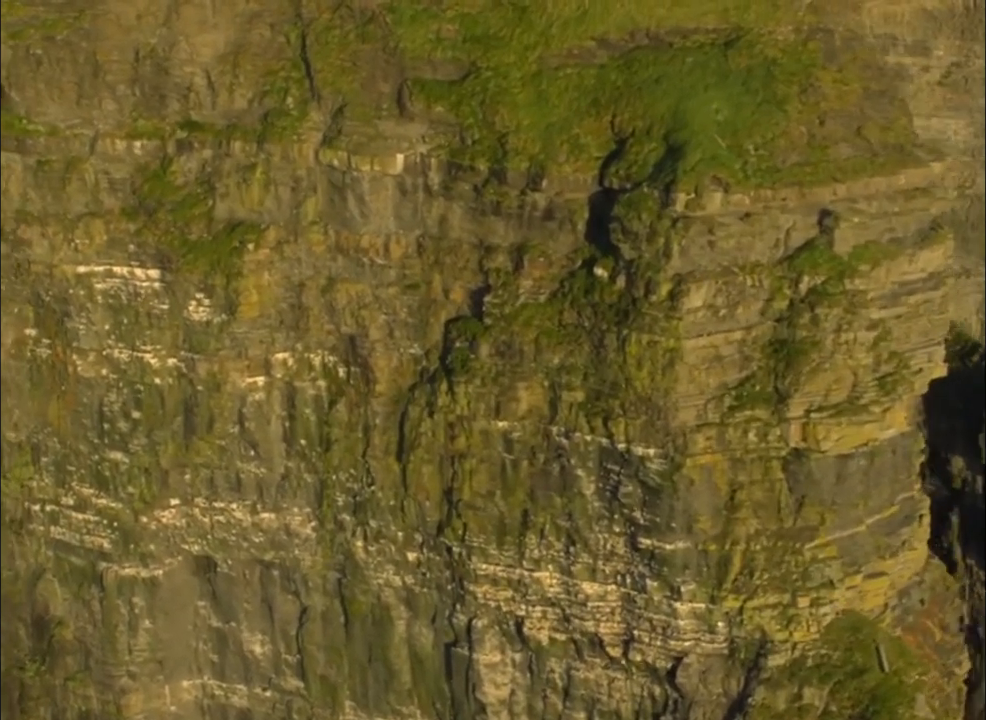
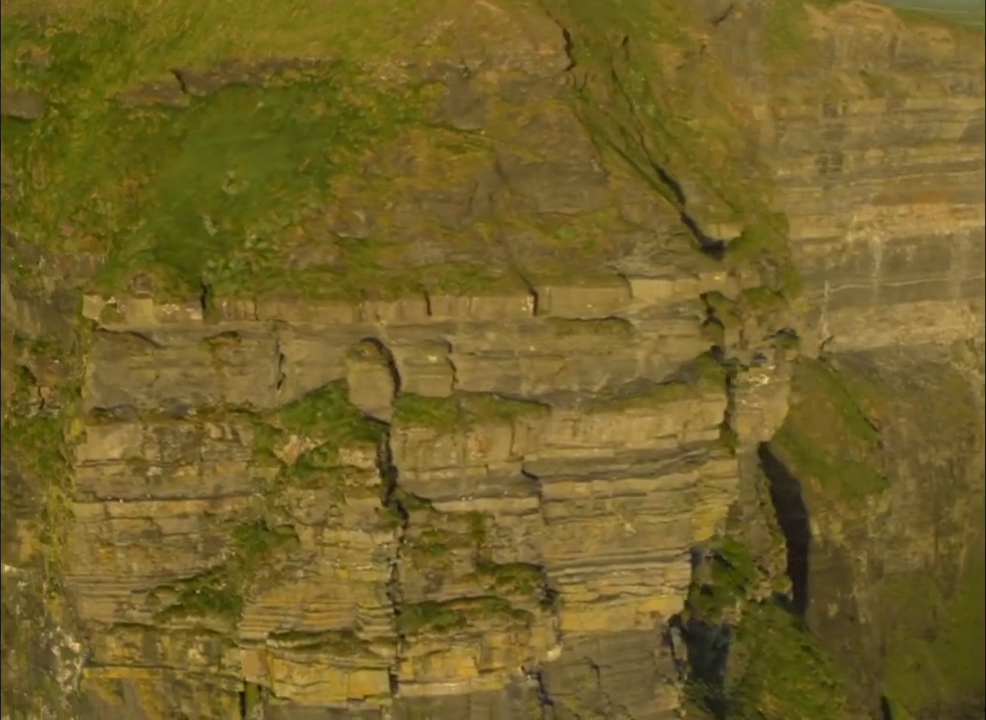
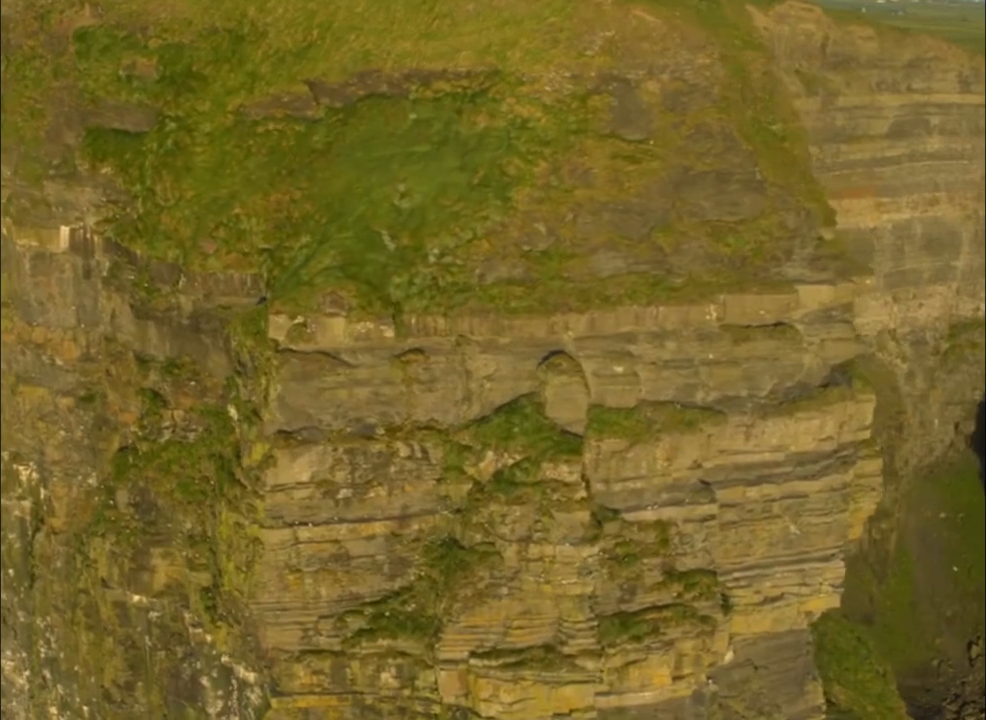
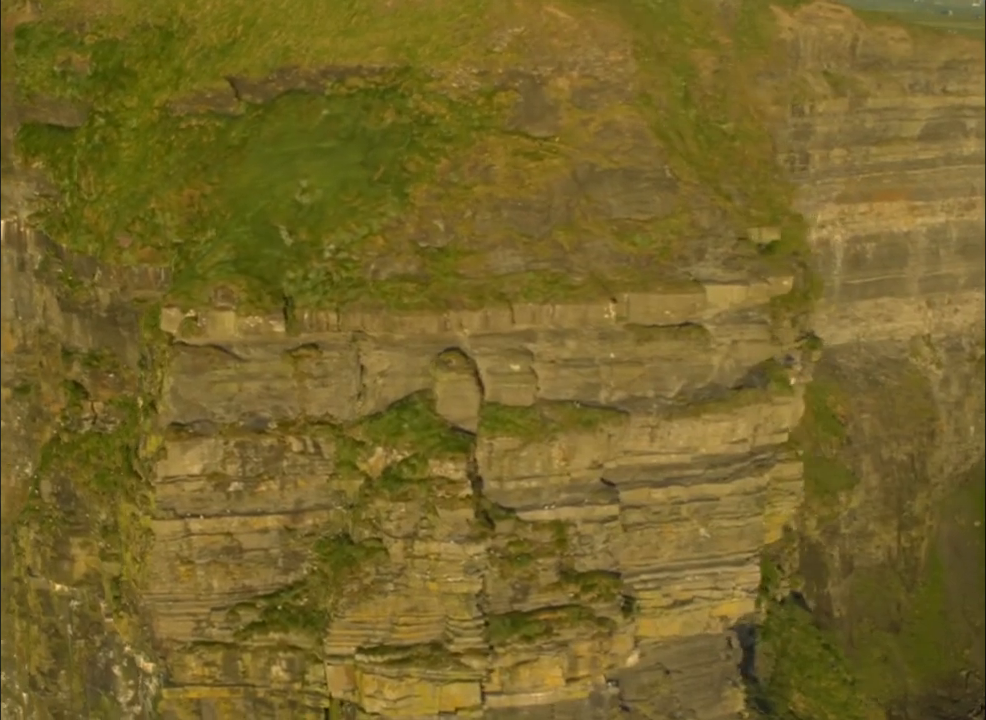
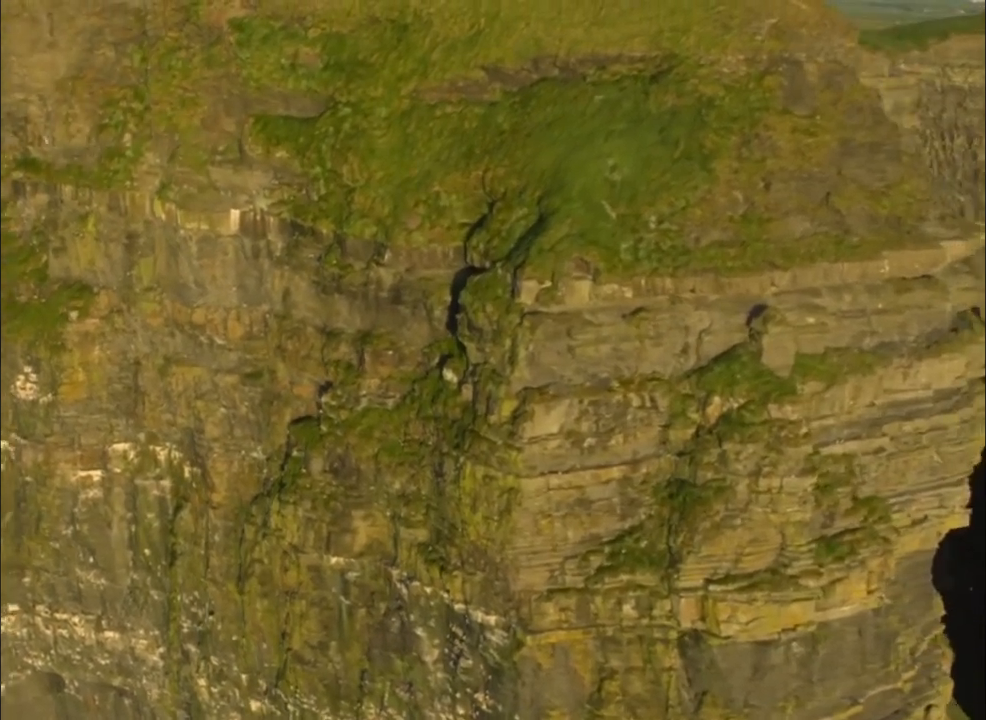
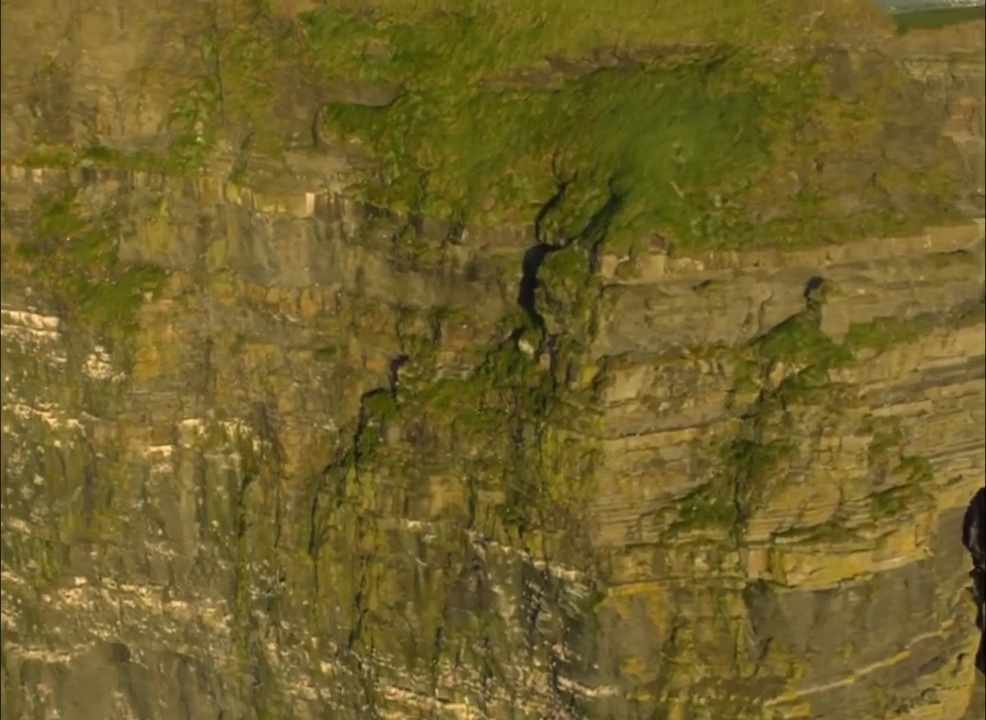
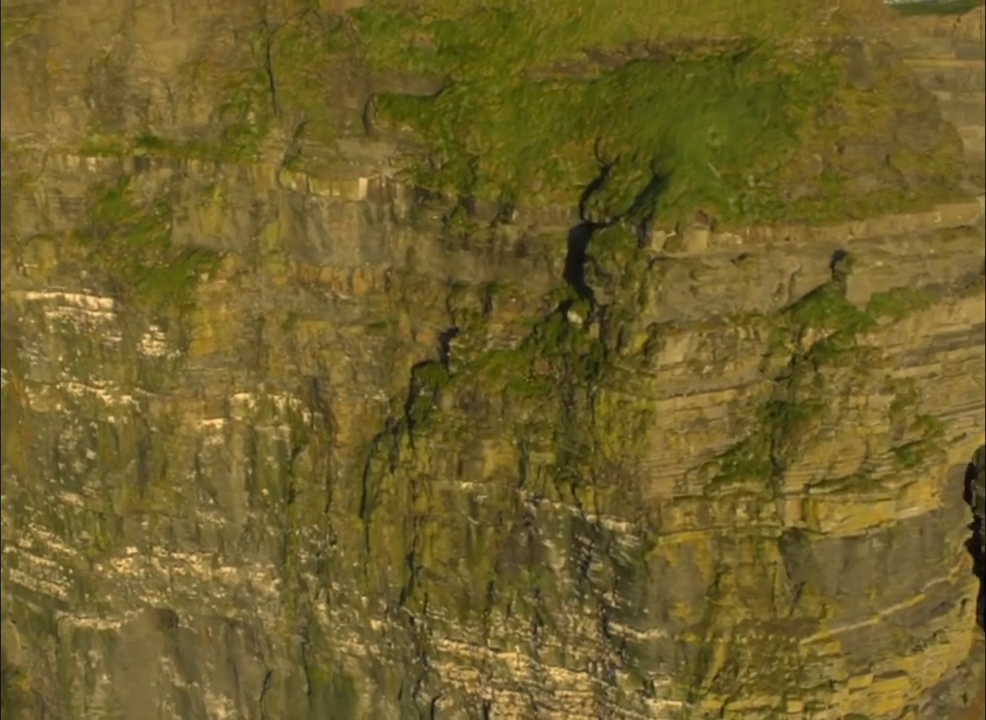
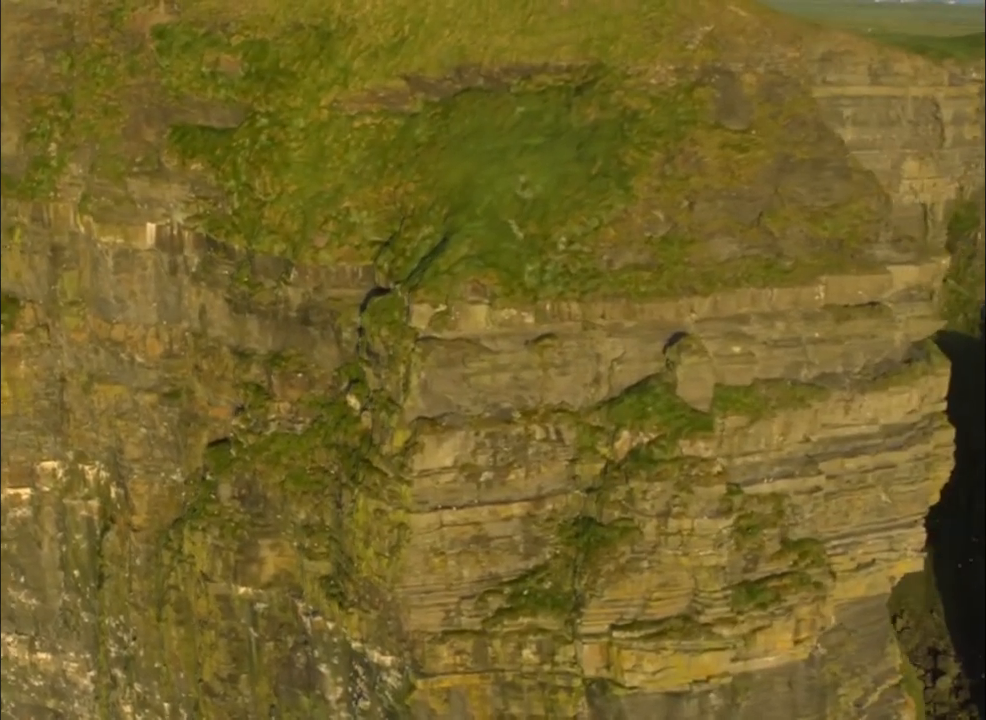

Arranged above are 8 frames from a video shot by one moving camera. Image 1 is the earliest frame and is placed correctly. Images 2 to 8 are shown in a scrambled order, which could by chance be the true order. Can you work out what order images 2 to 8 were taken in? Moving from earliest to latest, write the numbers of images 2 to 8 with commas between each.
7, 6, 5, 8, 3, 4, 2
